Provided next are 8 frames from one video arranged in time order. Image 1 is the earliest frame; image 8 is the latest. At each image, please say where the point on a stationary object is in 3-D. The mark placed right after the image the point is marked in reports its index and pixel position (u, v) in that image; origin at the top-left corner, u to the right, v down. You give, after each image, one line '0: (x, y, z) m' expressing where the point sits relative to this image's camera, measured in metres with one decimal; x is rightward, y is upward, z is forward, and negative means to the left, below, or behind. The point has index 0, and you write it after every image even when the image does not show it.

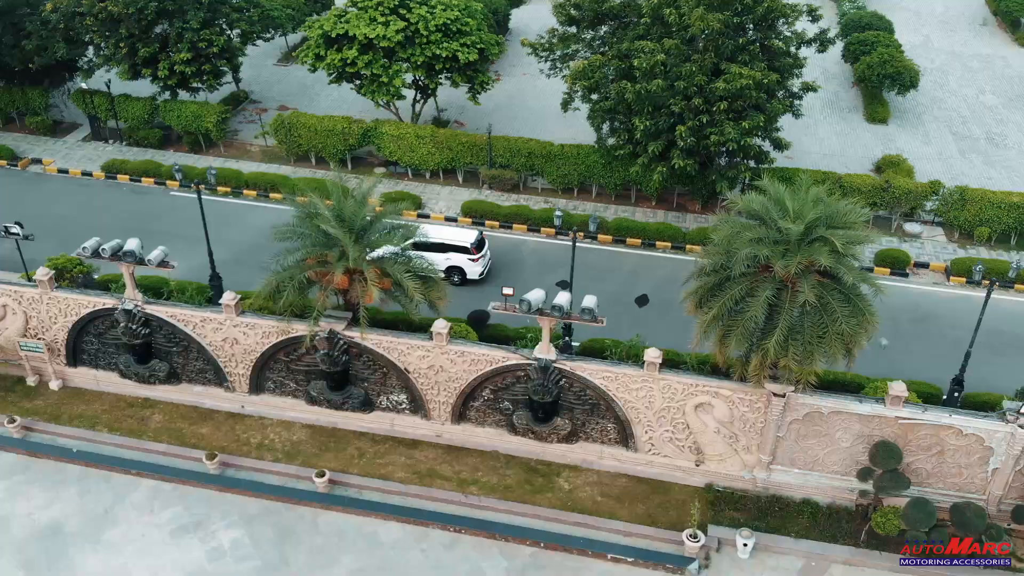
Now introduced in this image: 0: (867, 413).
0: (+5.5, -1.9, +14.3) m
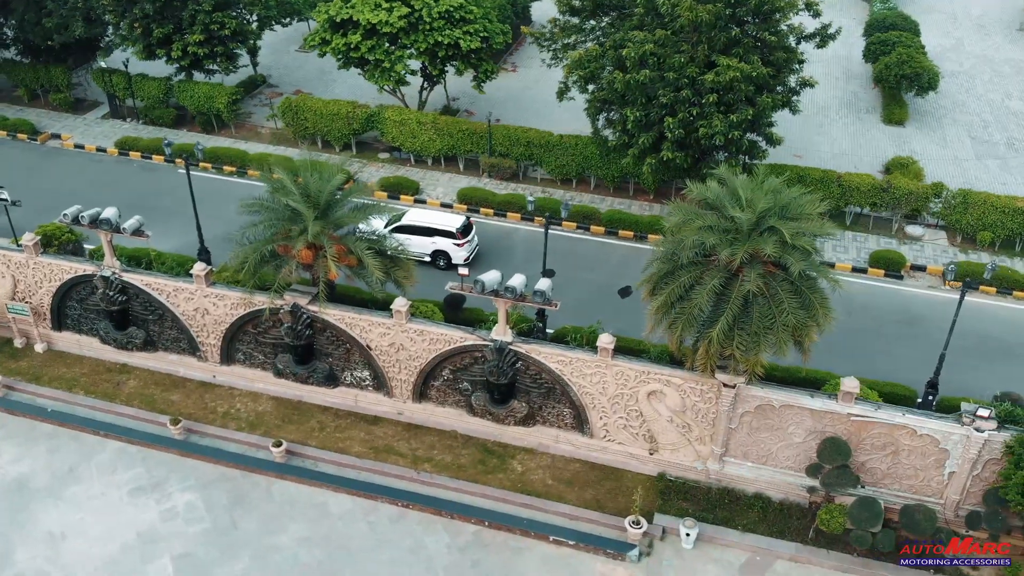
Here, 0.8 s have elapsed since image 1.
0: (+4.7, -1.8, +14.1) m
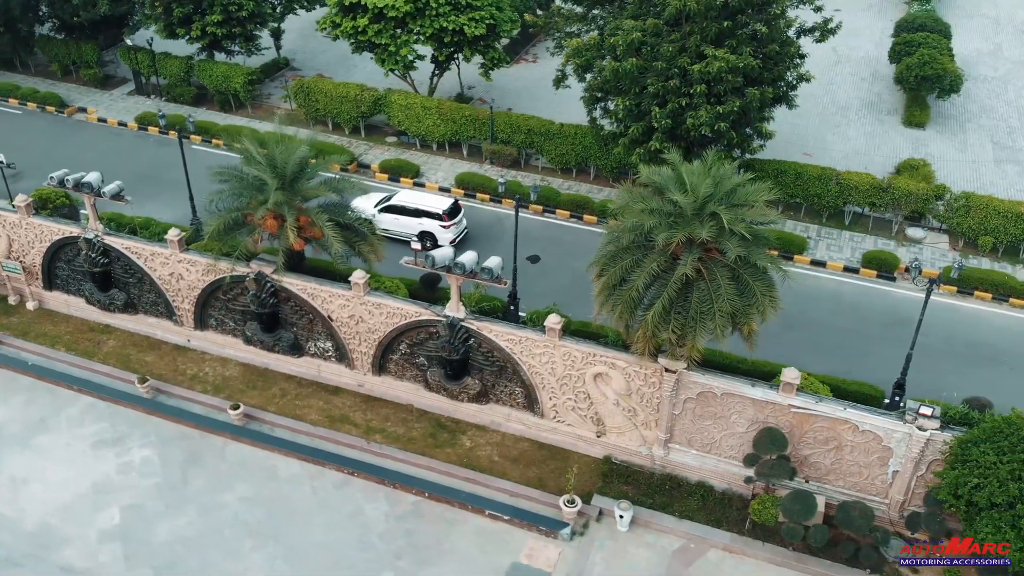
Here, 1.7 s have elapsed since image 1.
0: (+3.7, -1.7, +14.0) m
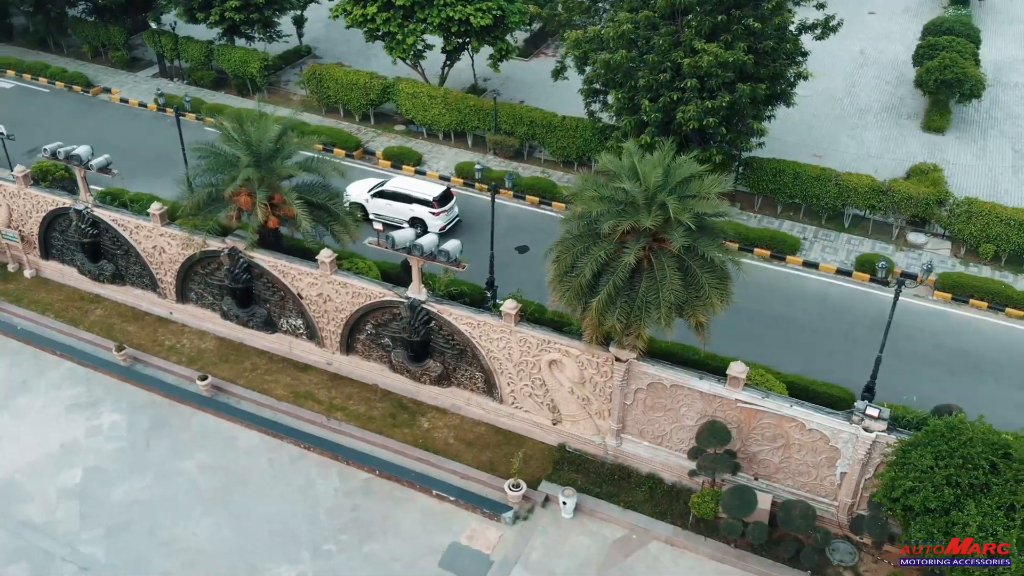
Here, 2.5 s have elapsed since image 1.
0: (+2.9, -1.5, +13.9) m
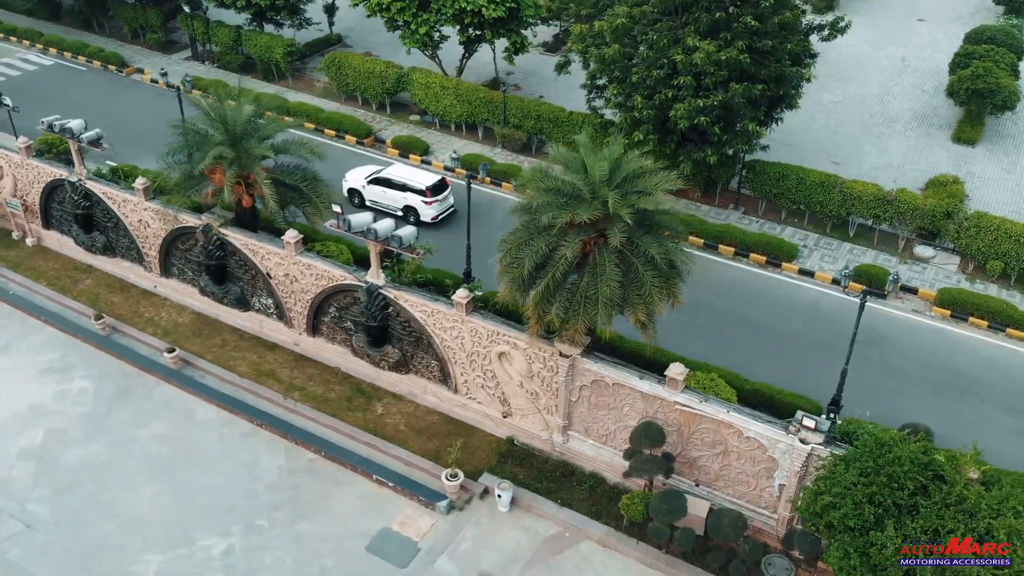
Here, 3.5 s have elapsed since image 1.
0: (+2.0, -1.5, +13.6) m
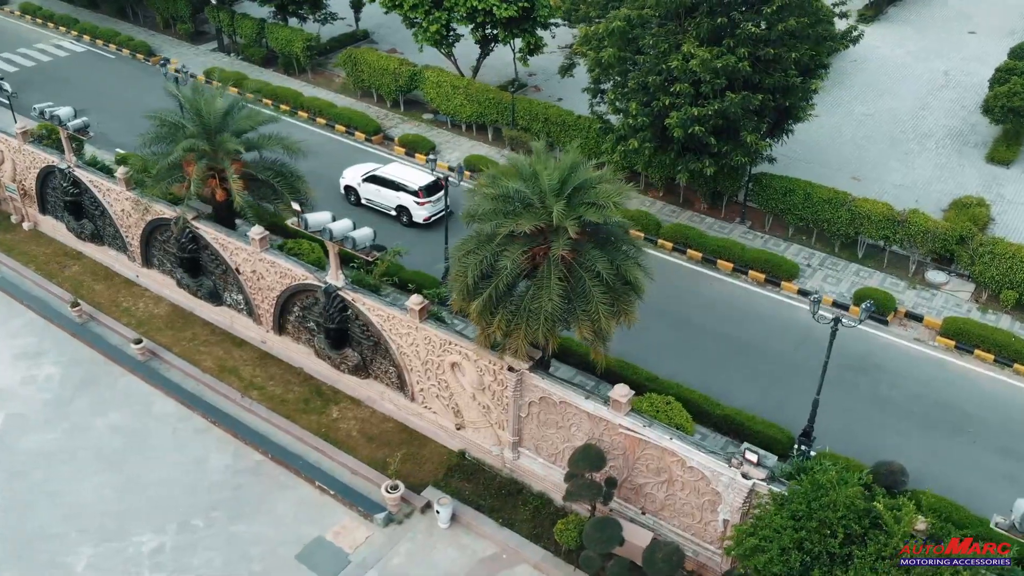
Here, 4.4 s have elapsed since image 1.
0: (+1.1, -1.7, +13.0) m
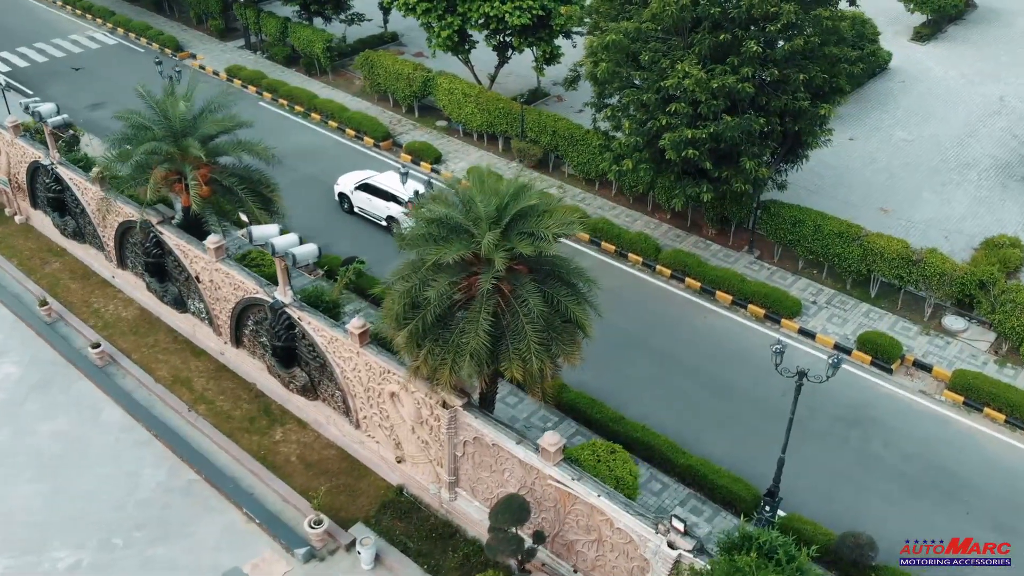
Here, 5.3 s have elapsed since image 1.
0: (+0.1, -2.2, +12.0) m
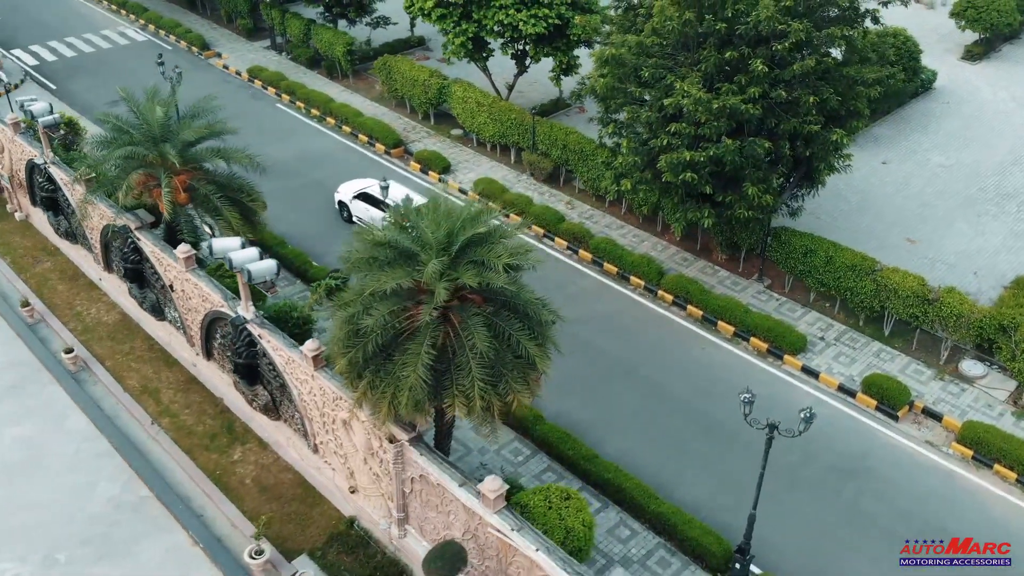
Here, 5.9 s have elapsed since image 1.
0: (-0.6, -2.6, +11.3) m
